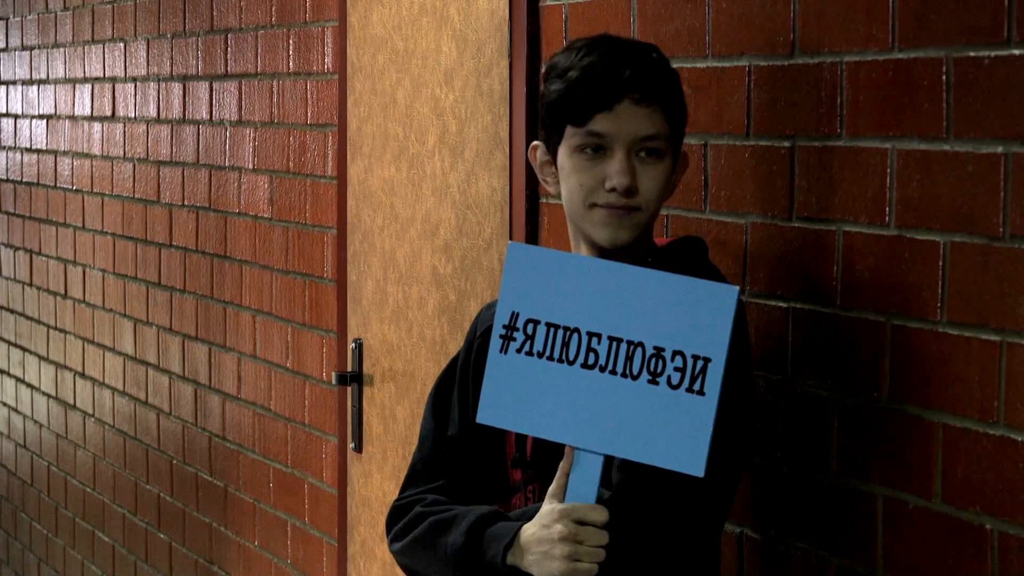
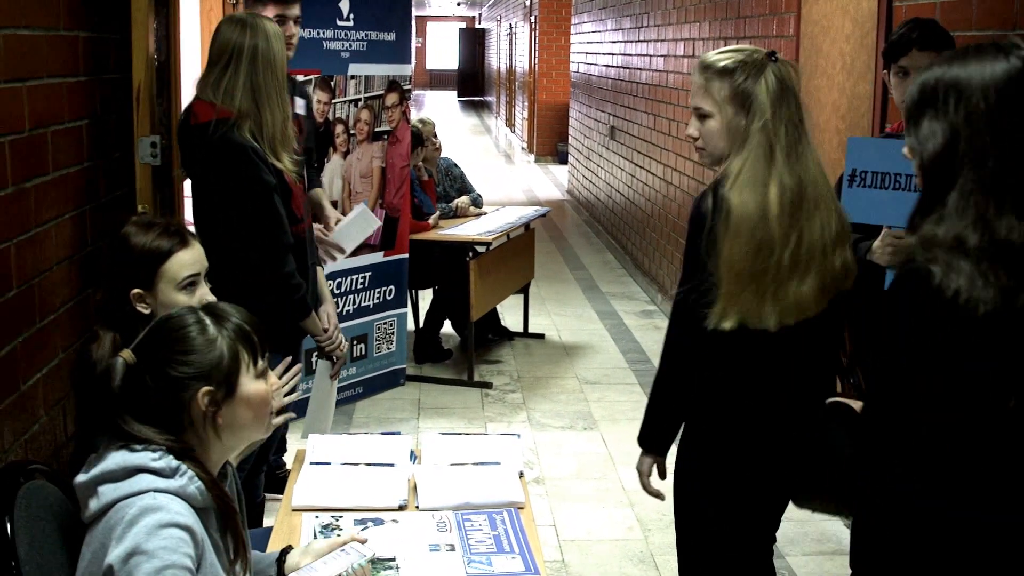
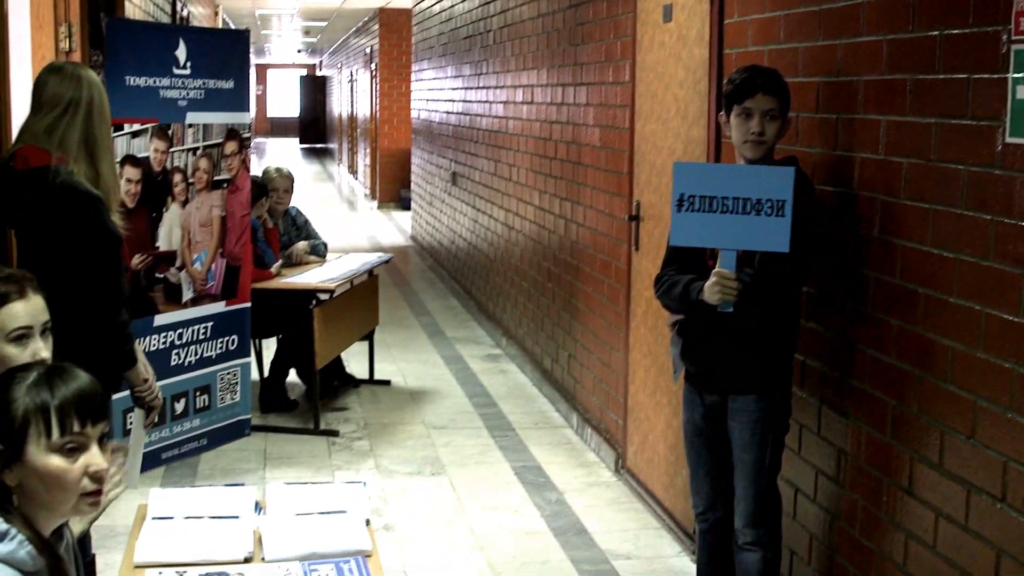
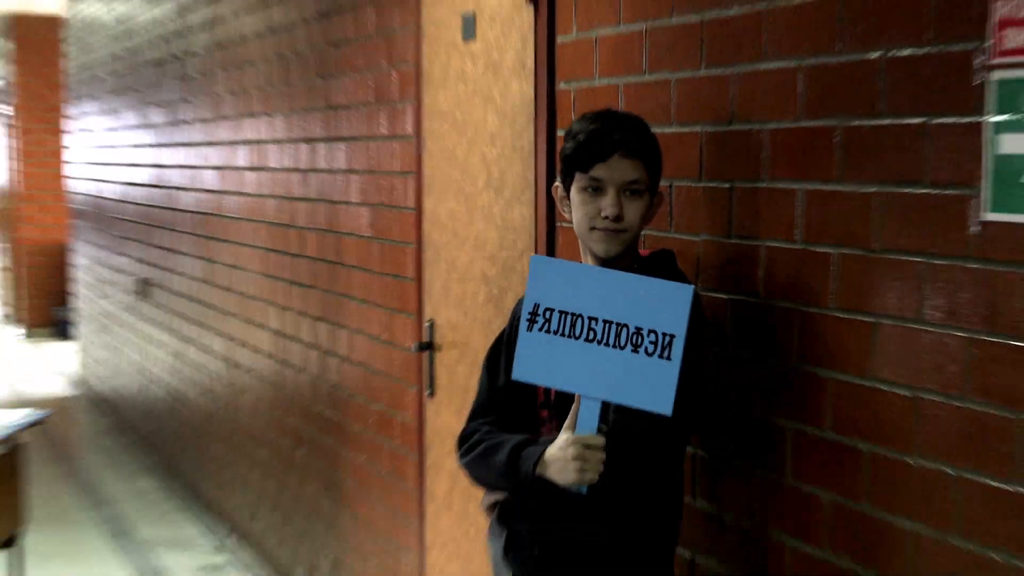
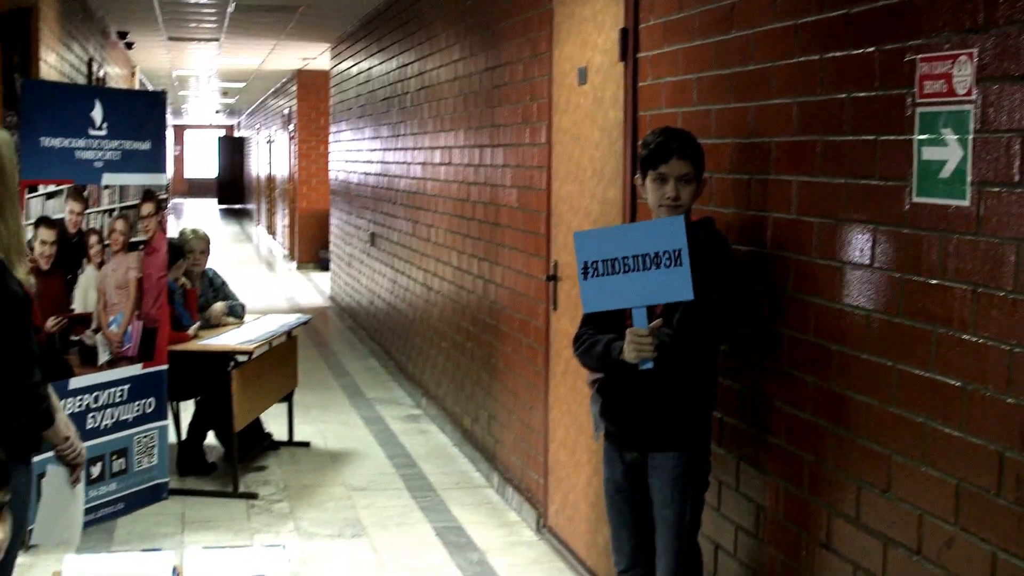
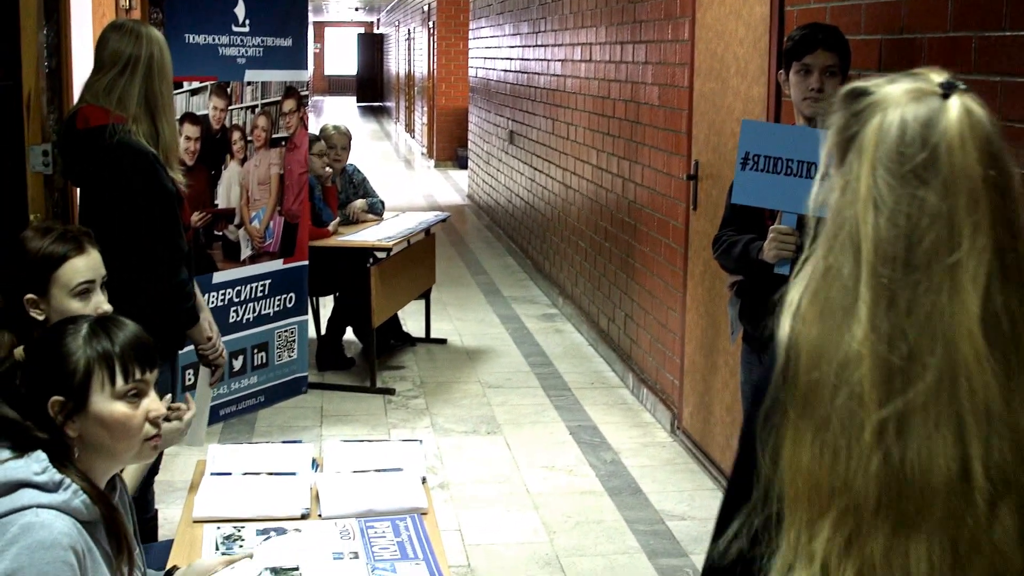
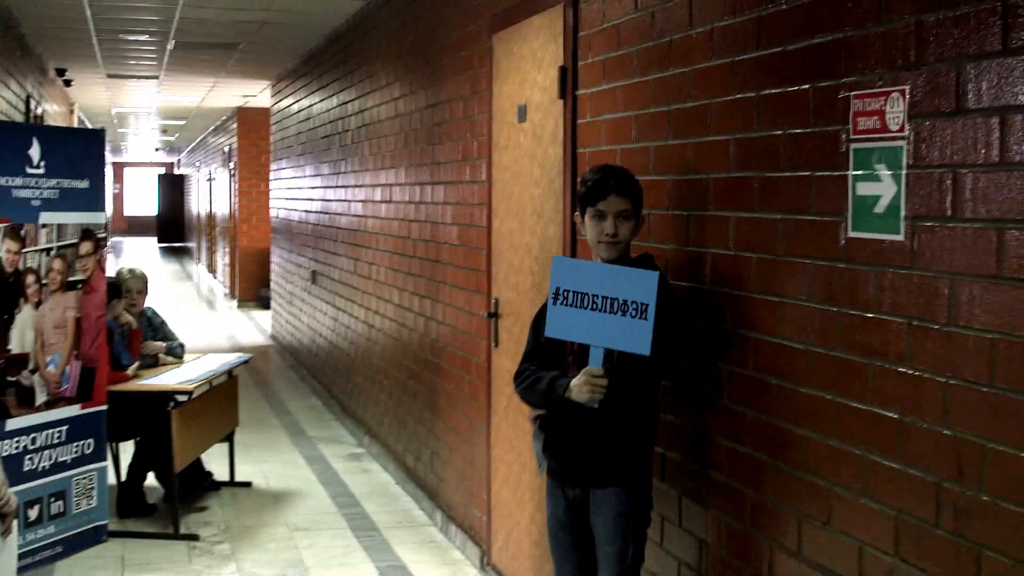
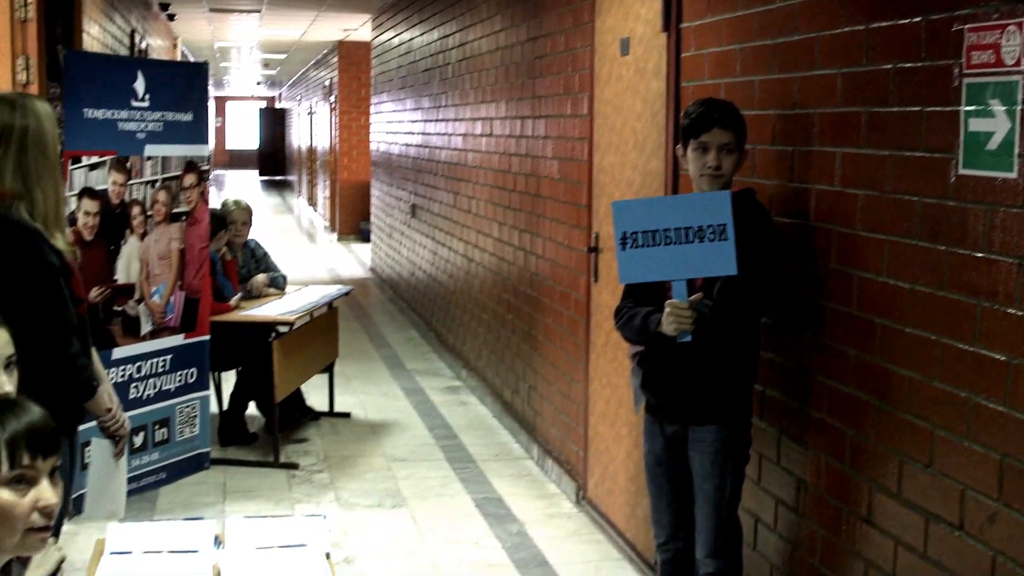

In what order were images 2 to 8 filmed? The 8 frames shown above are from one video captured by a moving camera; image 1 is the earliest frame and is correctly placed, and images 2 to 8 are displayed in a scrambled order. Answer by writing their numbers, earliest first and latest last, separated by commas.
4, 7, 5, 8, 3, 6, 2
